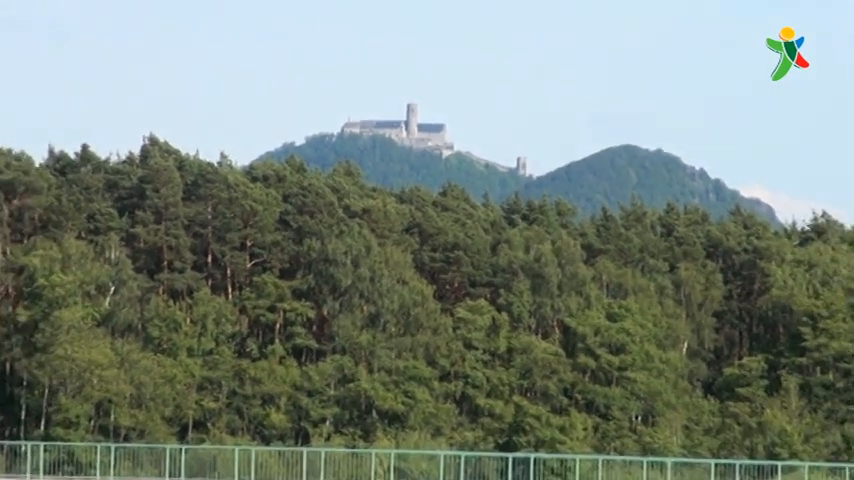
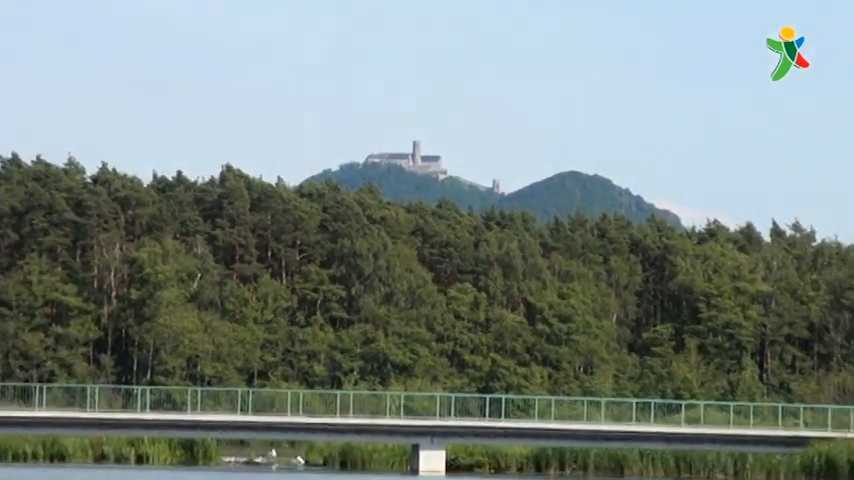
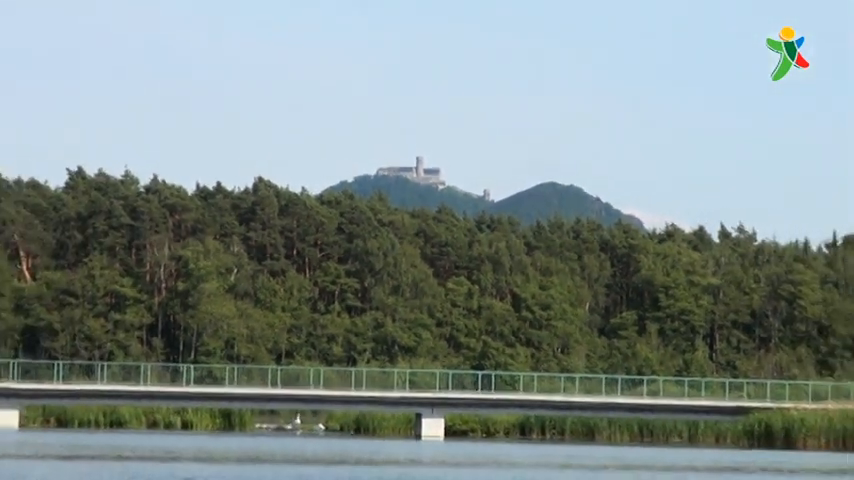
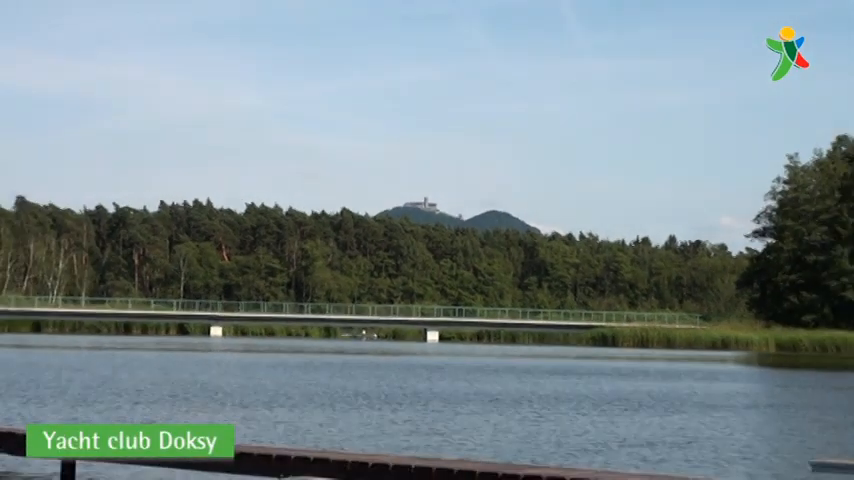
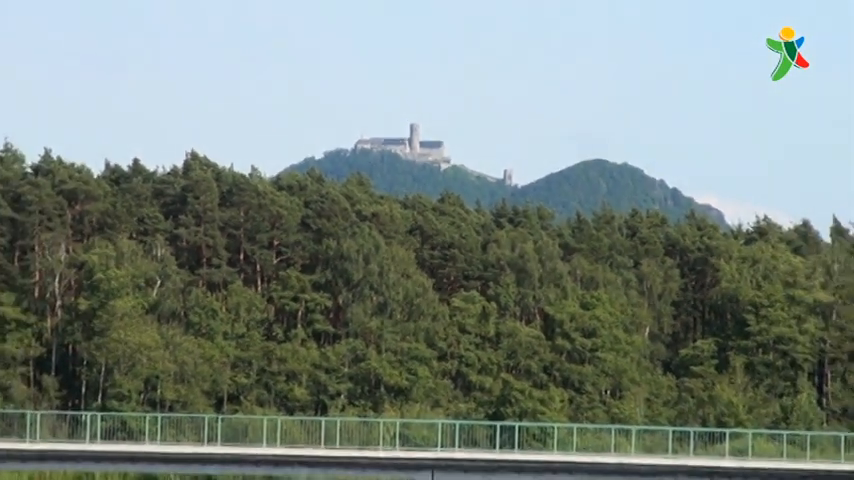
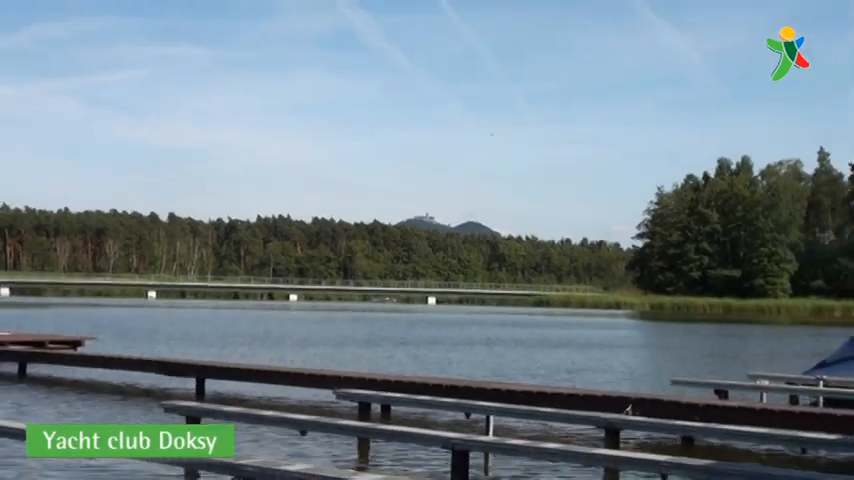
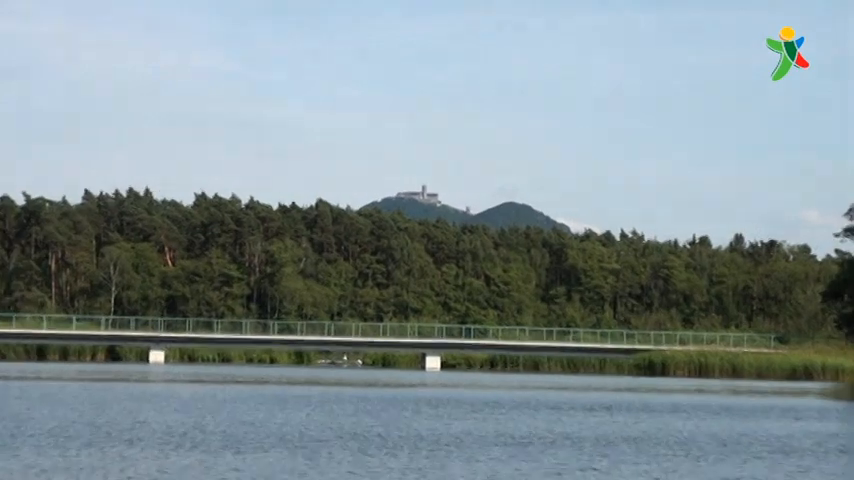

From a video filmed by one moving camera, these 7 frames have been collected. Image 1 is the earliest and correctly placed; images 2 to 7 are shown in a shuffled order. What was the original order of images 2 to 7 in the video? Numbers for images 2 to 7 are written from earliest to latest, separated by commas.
5, 2, 3, 7, 4, 6
